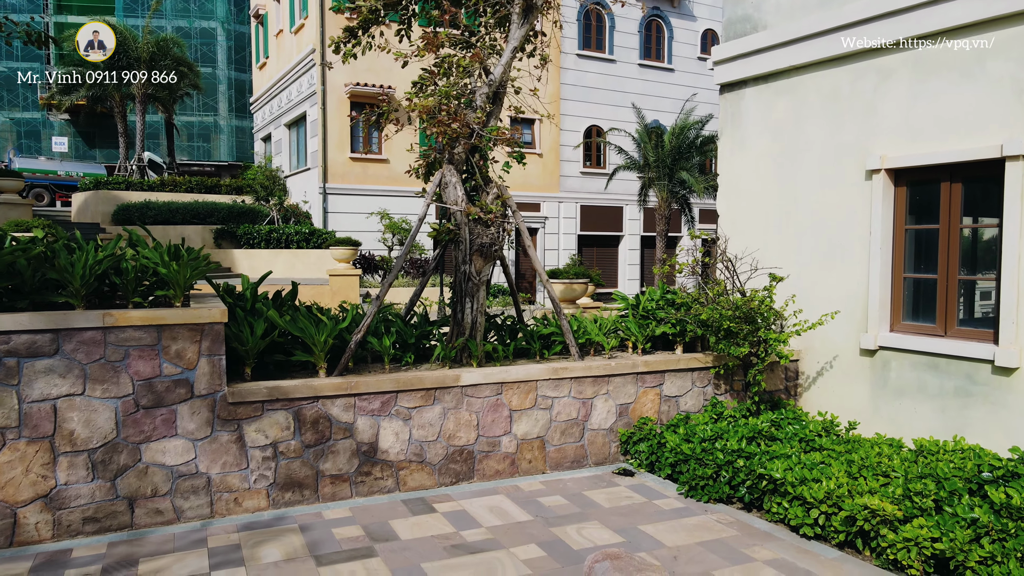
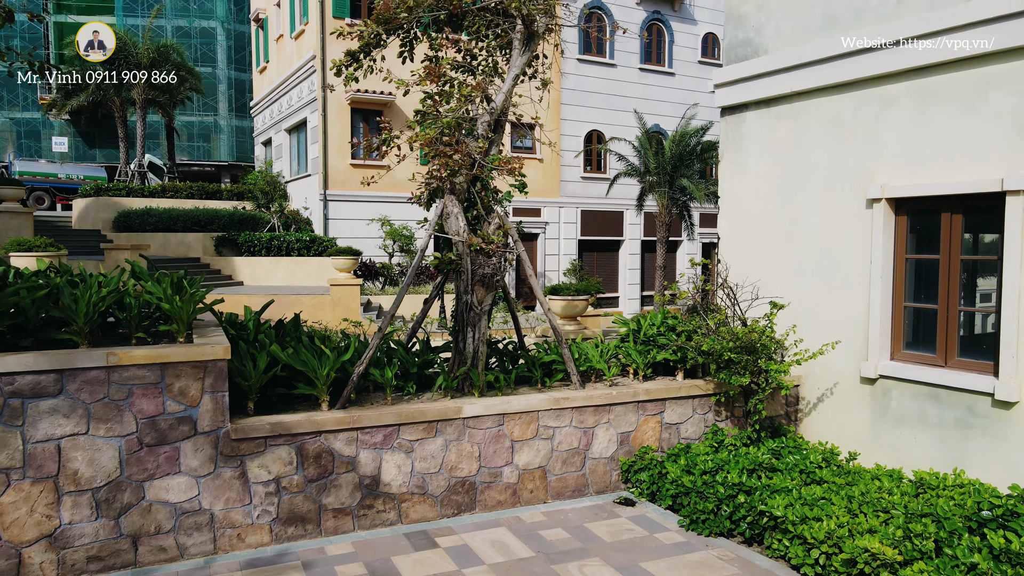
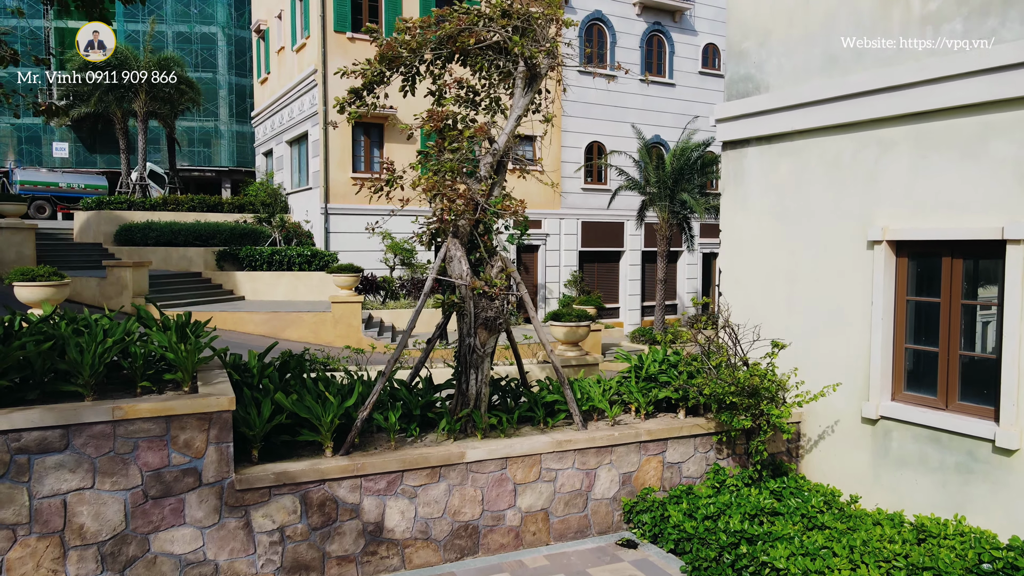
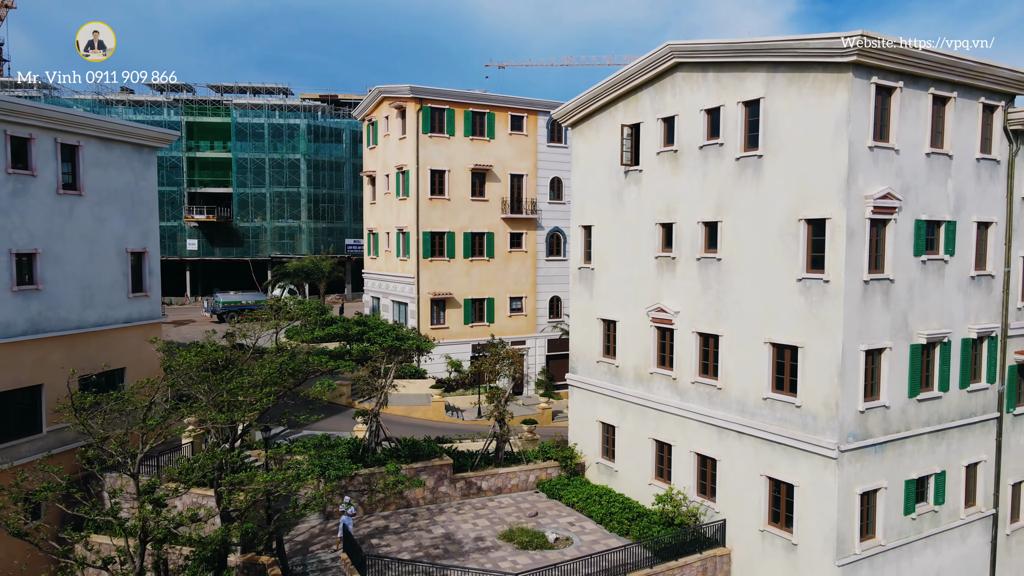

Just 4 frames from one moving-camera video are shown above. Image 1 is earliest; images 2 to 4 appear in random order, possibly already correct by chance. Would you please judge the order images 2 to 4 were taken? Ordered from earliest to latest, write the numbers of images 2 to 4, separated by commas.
2, 3, 4
